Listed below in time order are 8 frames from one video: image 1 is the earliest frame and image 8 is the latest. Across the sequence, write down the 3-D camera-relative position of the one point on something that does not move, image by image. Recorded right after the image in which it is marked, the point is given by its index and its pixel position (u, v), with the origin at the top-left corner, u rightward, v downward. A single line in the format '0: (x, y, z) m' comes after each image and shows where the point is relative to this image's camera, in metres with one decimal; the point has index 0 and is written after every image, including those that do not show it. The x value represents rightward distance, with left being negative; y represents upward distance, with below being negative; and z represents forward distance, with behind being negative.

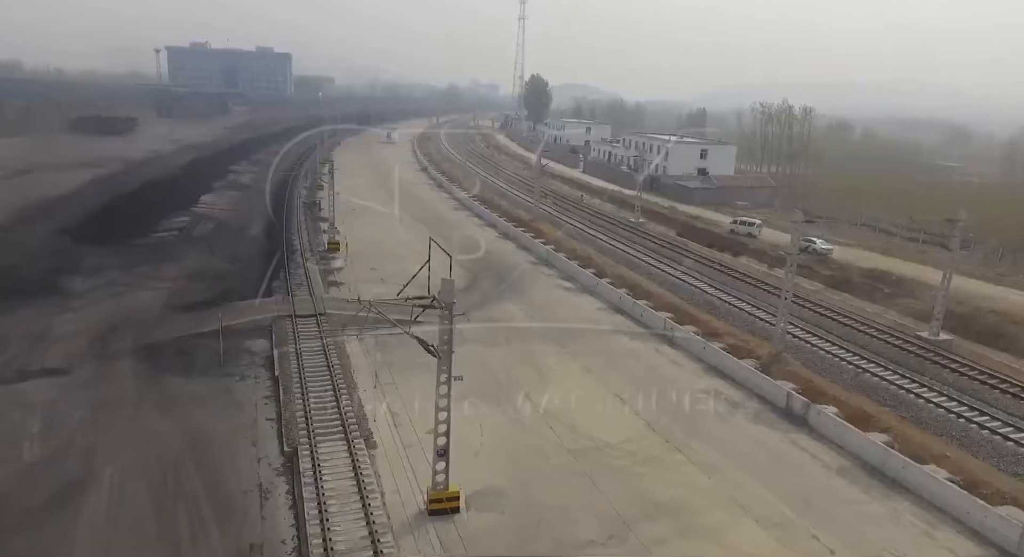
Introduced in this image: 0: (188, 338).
0: (-3.7, -0.7, +8.4) m
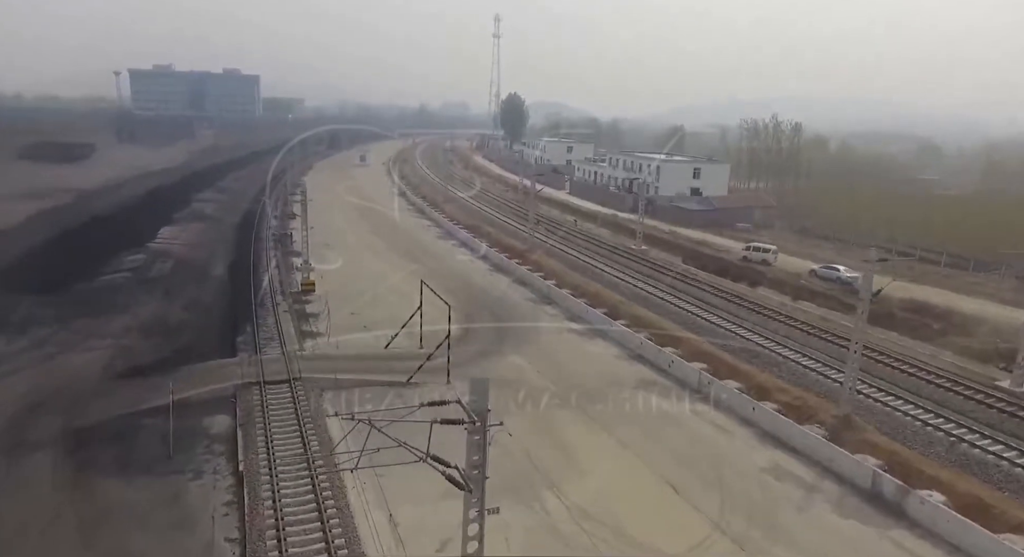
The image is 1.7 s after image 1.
0: (-3.5, -1.3, +6.8) m
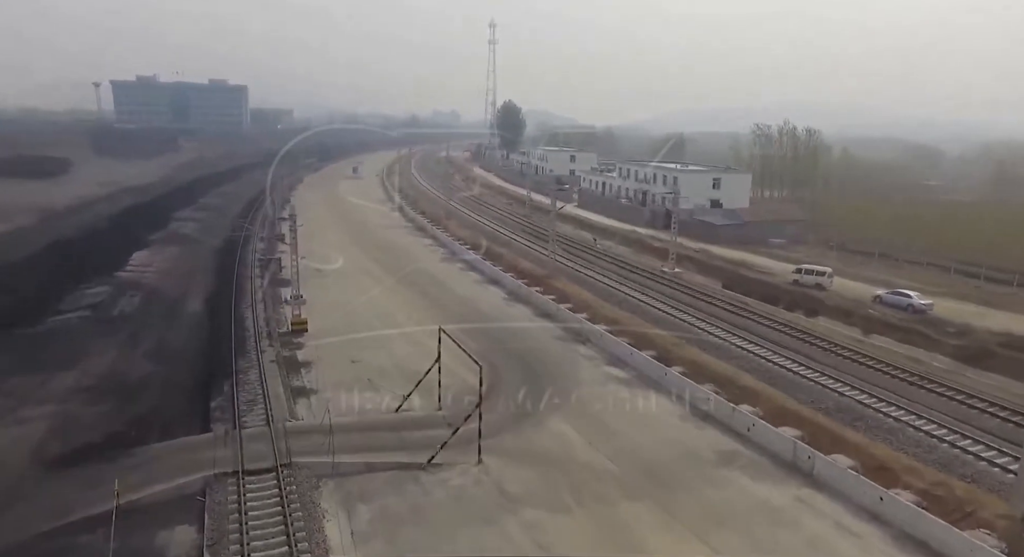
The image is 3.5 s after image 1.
0: (-3.1, -1.7, +5.0) m
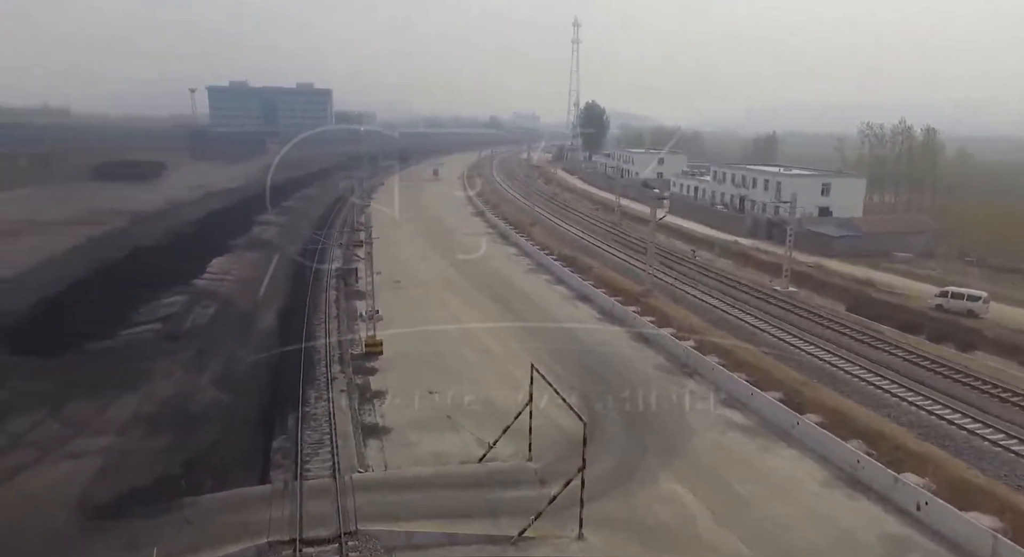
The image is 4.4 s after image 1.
0: (-2.4, -2.0, +4.2) m
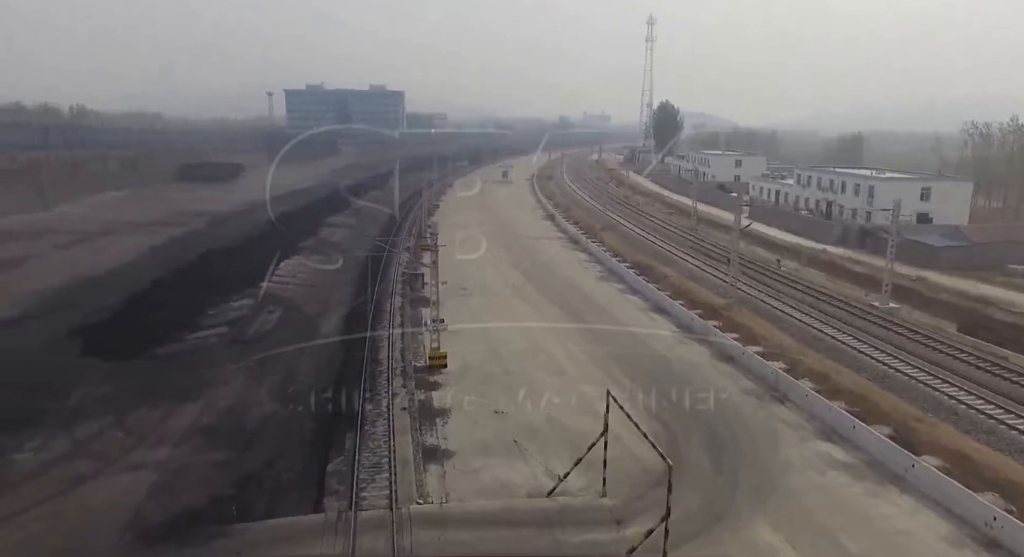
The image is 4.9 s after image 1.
0: (-2.1, -2.0, +3.8) m
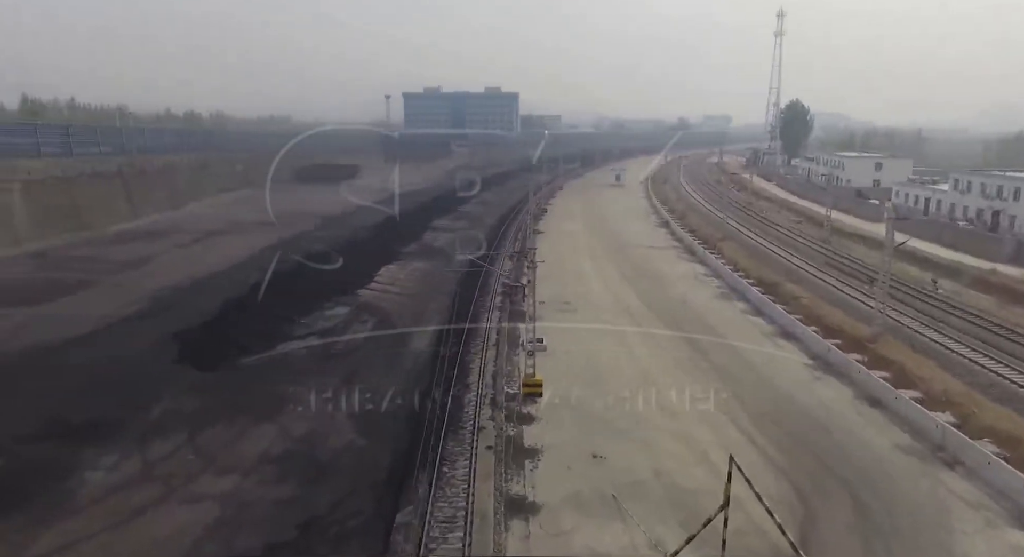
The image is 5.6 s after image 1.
0: (-1.7, -2.2, +3.1) m
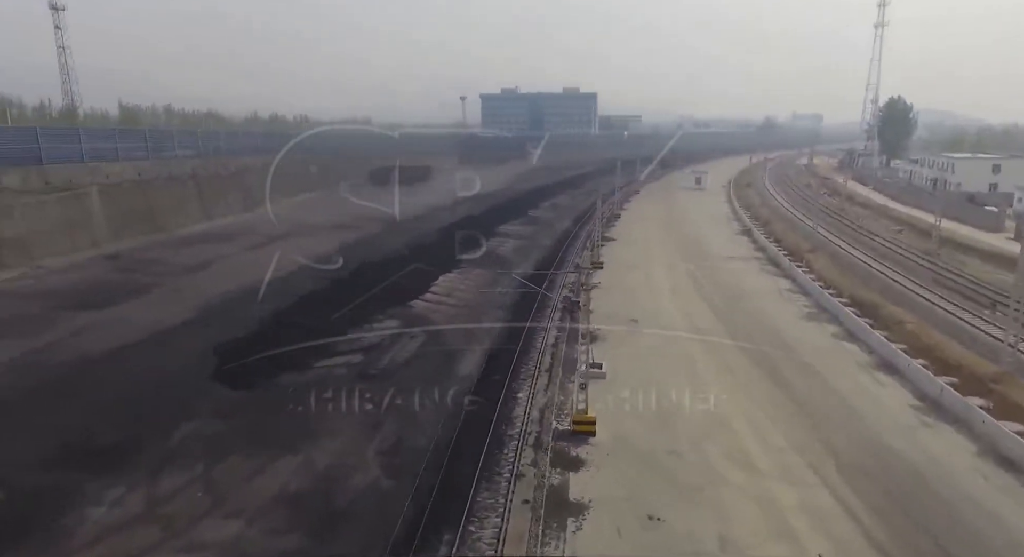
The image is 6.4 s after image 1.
0: (-1.8, -2.3, +2.4) m
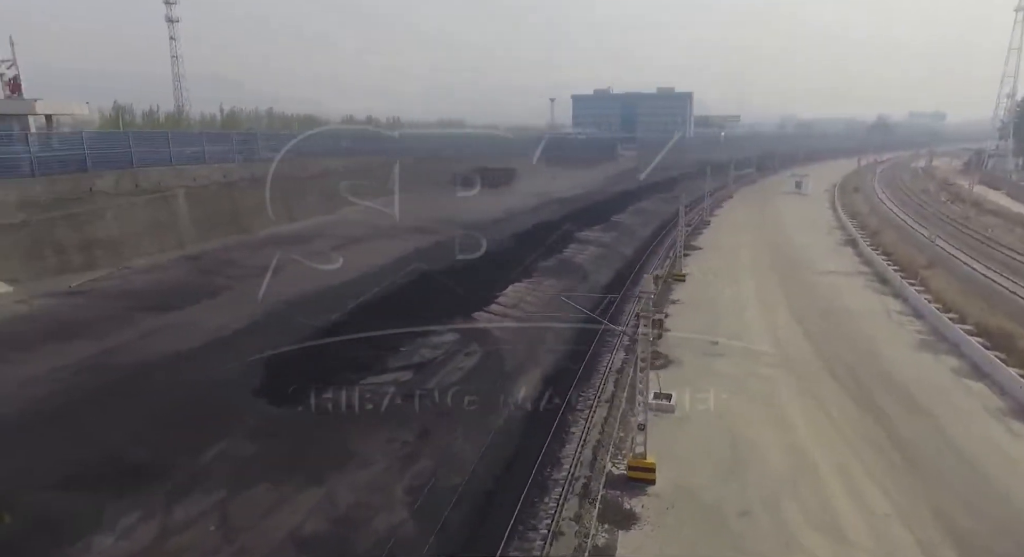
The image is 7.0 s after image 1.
0: (-2.0, -2.5, +1.7) m
